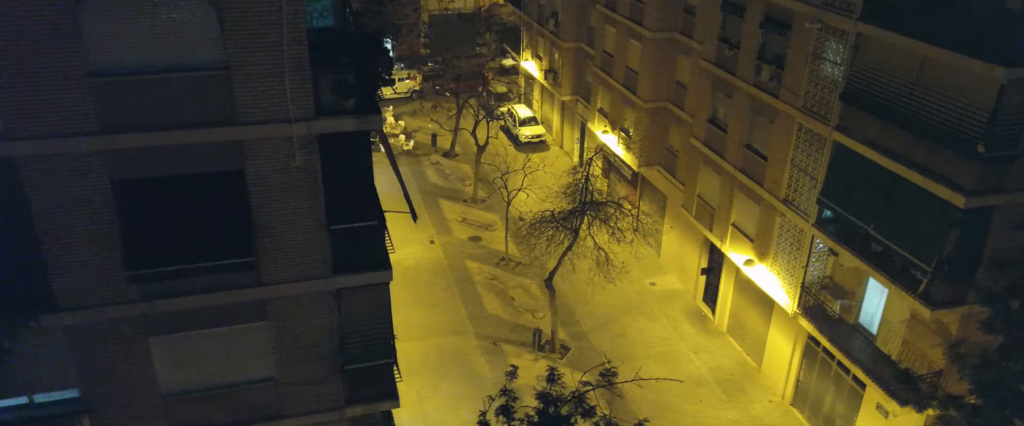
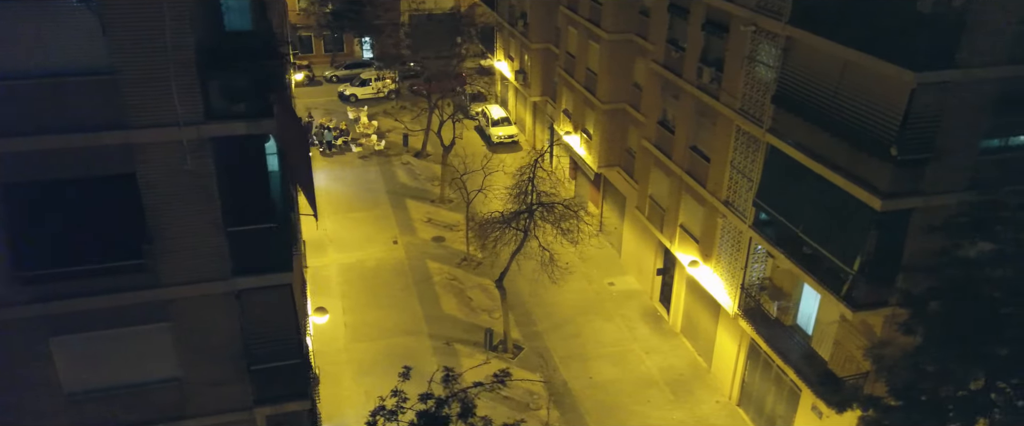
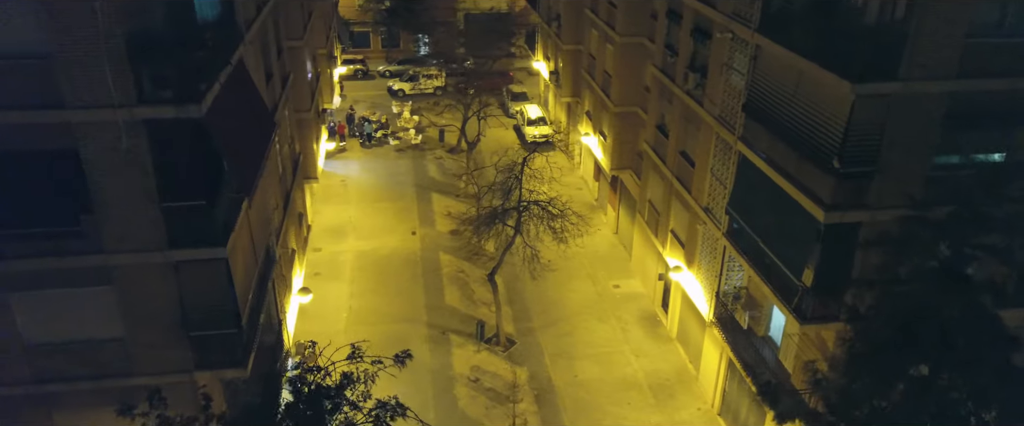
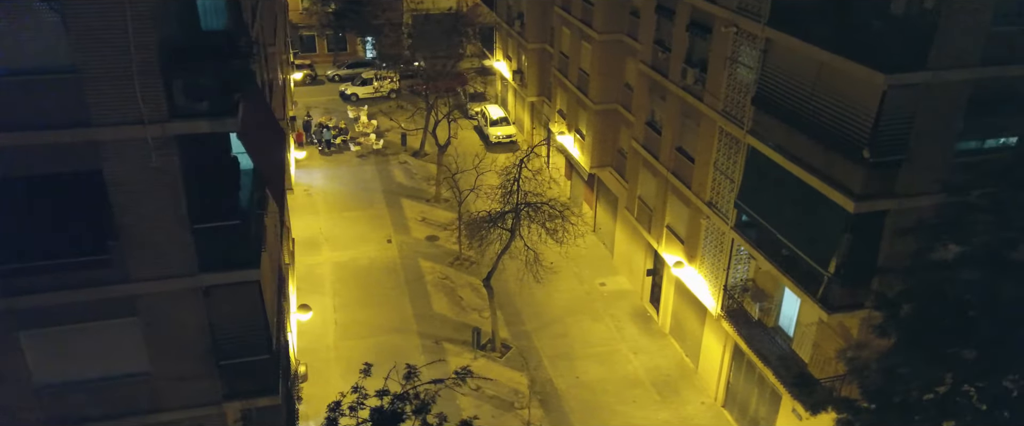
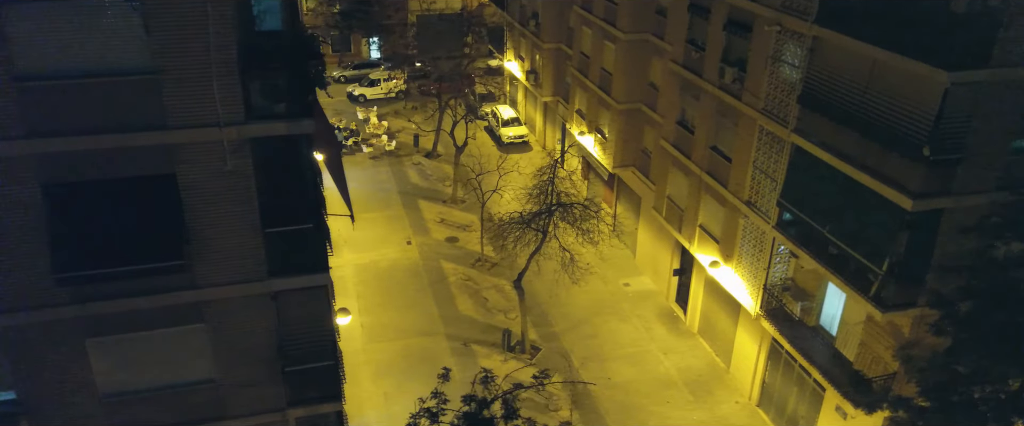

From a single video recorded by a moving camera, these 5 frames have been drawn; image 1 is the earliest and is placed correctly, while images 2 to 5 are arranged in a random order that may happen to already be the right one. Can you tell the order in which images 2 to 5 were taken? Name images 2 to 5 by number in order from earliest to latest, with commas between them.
5, 2, 4, 3
